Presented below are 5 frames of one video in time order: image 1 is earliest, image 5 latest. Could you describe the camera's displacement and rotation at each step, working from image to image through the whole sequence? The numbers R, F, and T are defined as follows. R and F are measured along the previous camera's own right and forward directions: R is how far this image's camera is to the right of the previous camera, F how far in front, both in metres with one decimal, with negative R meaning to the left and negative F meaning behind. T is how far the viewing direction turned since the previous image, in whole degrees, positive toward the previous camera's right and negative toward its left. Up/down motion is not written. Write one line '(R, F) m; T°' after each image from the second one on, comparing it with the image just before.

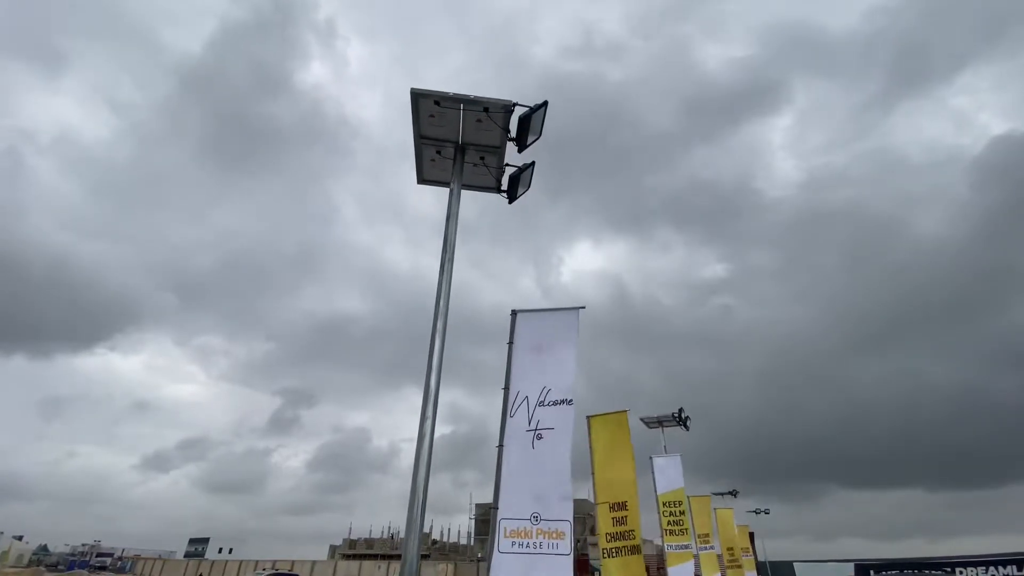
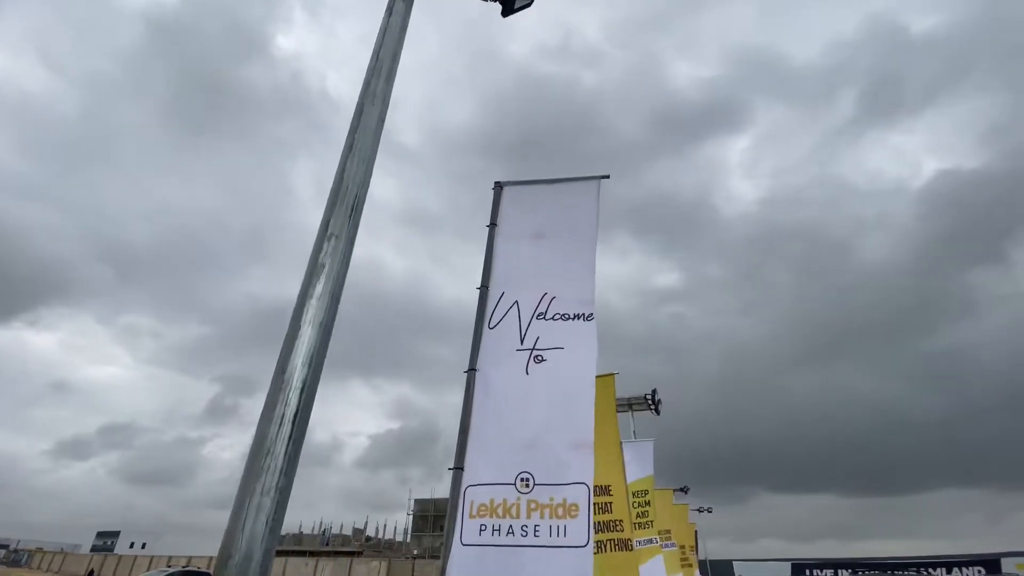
(+0.3, +1.2) m; +4°
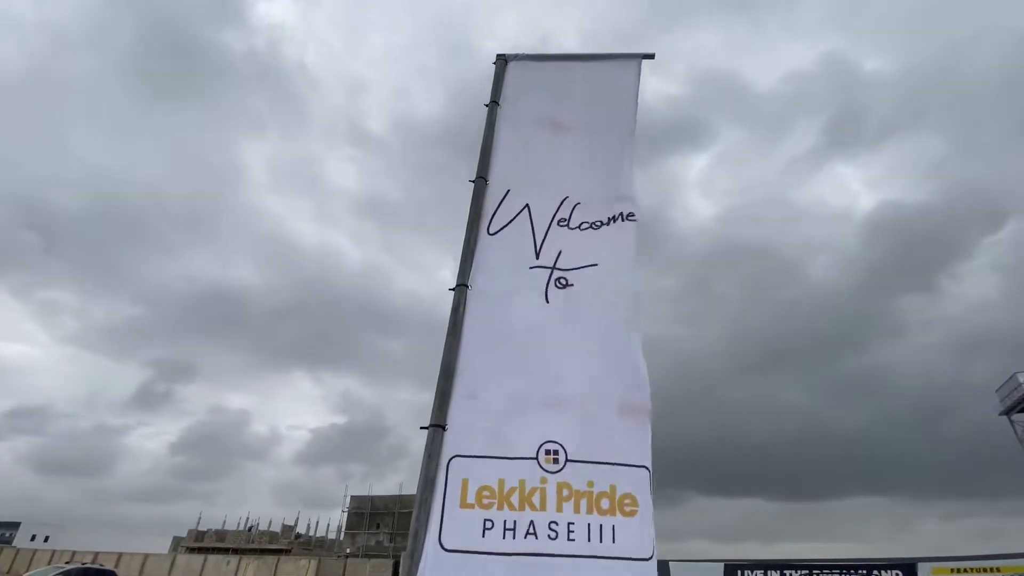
(+0.1, +1.1) m; +4°
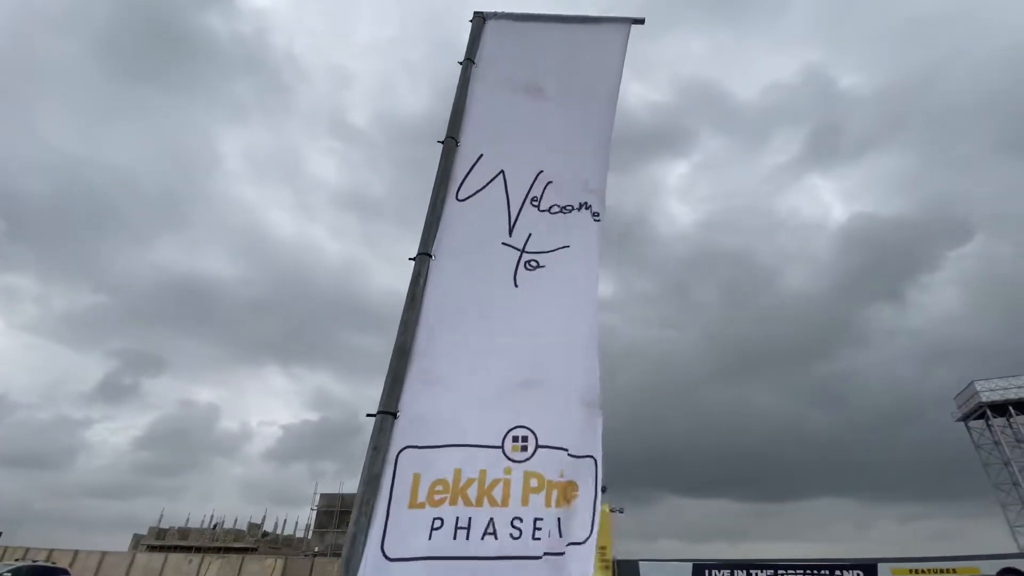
(0.0, +0.4) m; +2°
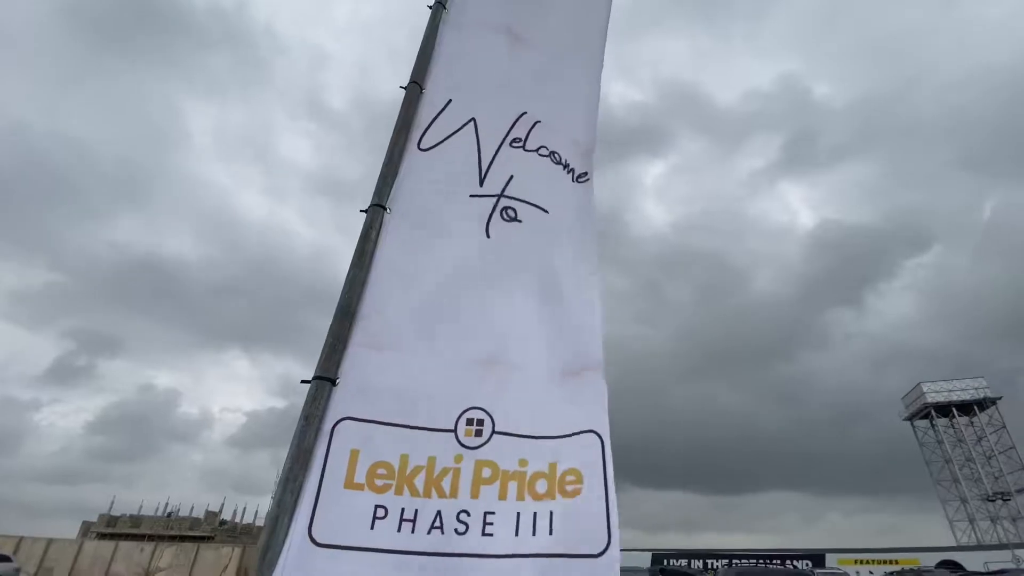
(0.0, +0.3) m; +3°
